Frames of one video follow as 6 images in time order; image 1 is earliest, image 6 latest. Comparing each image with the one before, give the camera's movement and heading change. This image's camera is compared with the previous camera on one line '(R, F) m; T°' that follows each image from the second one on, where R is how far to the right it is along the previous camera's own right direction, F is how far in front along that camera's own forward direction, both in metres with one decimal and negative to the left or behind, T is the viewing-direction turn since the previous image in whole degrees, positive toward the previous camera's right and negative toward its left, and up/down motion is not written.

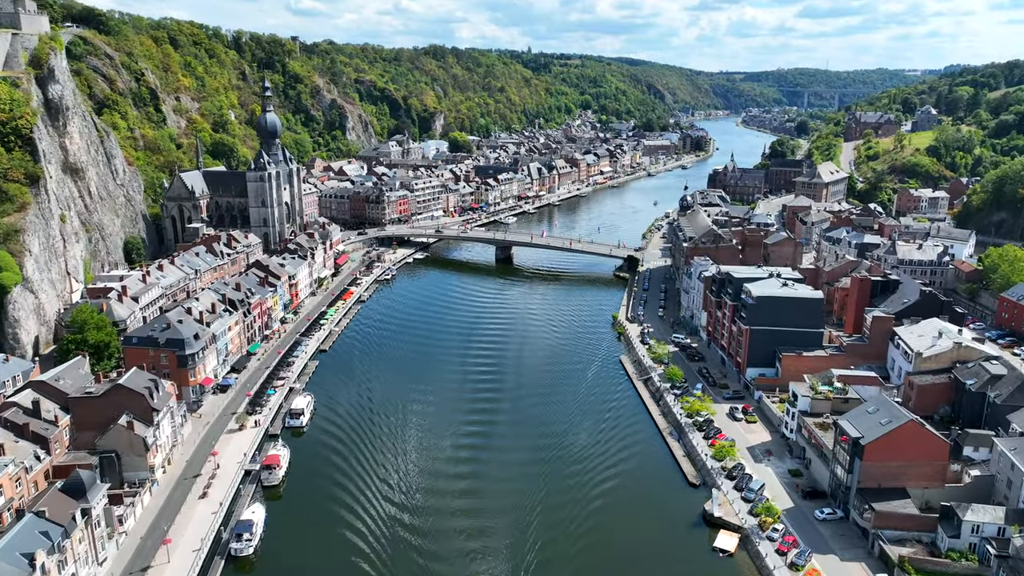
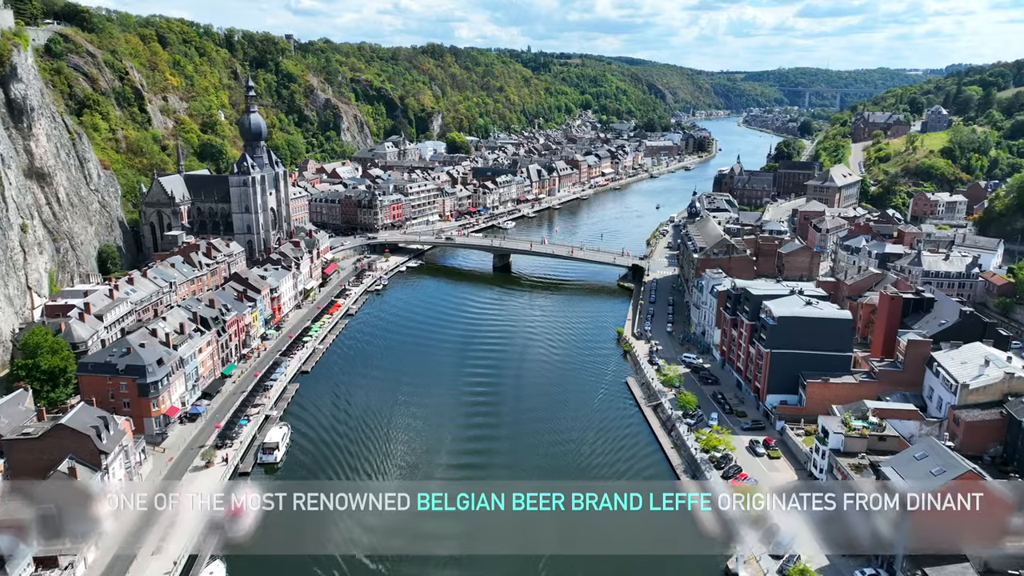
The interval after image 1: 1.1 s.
(+0.1, +3.9) m; 0°
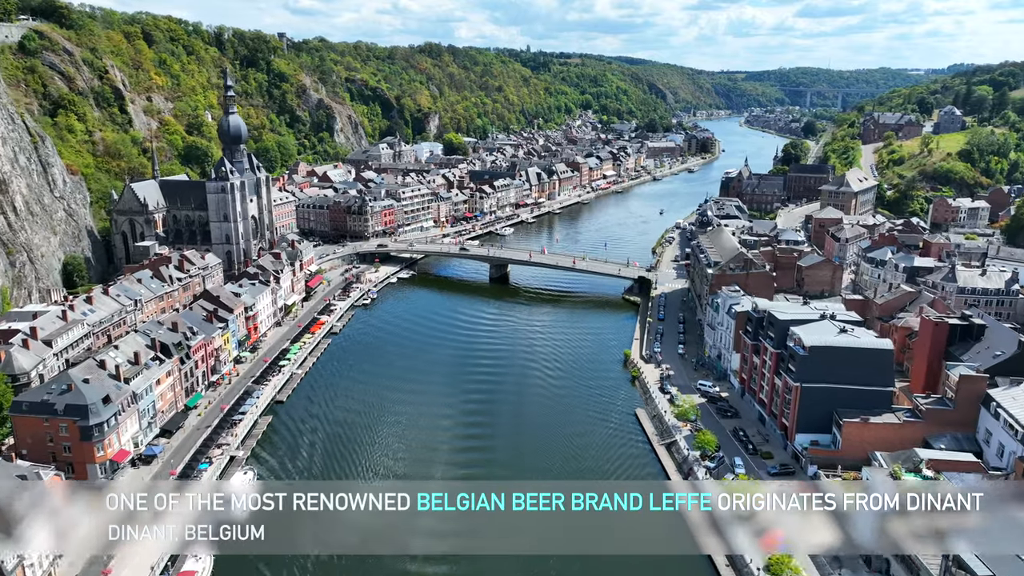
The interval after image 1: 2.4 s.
(+0.1, +4.6) m; 0°
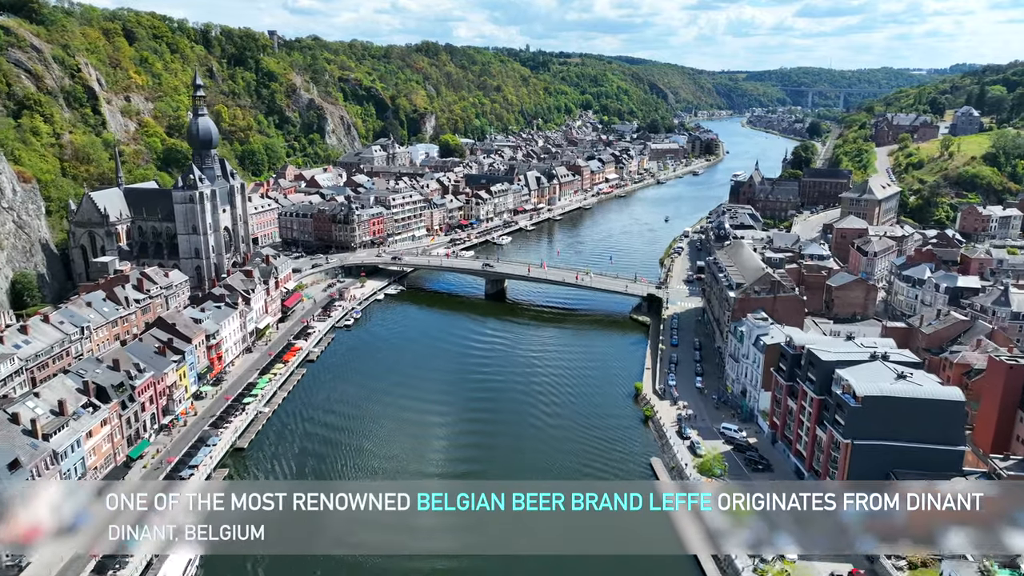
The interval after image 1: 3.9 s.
(+0.2, +5.7) m; 0°
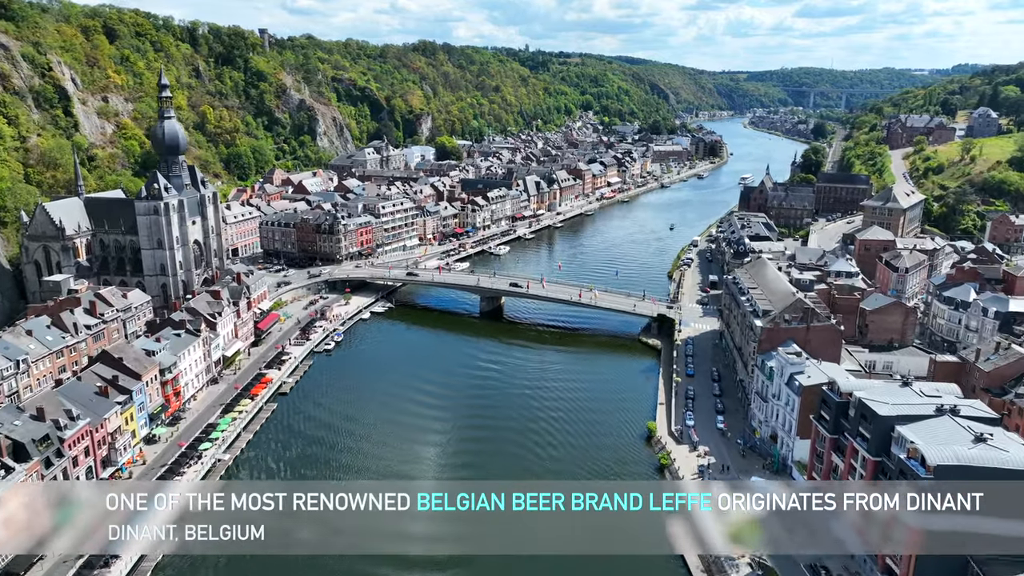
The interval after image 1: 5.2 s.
(+0.2, +5.3) m; 0°
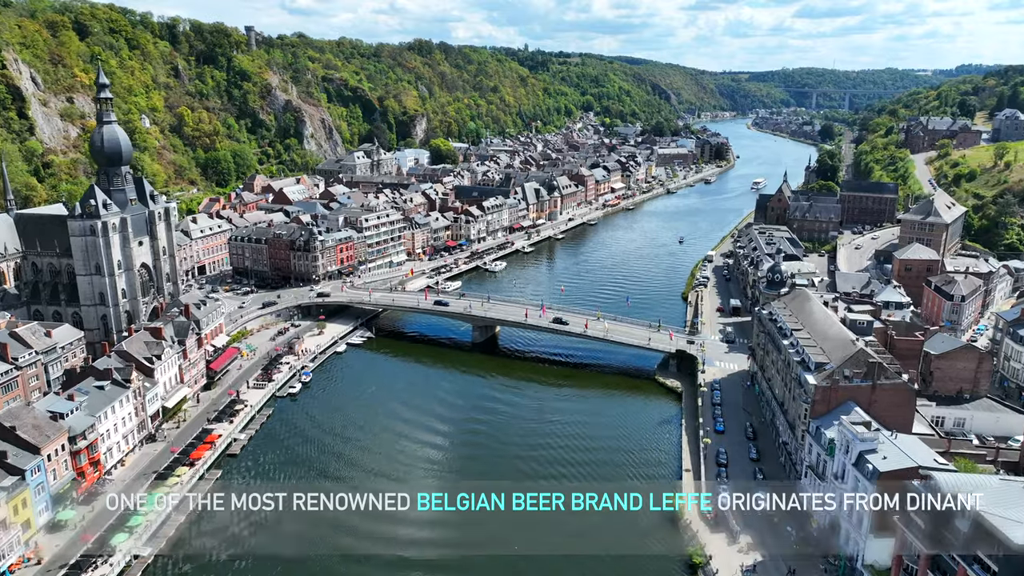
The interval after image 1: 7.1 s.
(+0.2, +7.4) m; 0°
